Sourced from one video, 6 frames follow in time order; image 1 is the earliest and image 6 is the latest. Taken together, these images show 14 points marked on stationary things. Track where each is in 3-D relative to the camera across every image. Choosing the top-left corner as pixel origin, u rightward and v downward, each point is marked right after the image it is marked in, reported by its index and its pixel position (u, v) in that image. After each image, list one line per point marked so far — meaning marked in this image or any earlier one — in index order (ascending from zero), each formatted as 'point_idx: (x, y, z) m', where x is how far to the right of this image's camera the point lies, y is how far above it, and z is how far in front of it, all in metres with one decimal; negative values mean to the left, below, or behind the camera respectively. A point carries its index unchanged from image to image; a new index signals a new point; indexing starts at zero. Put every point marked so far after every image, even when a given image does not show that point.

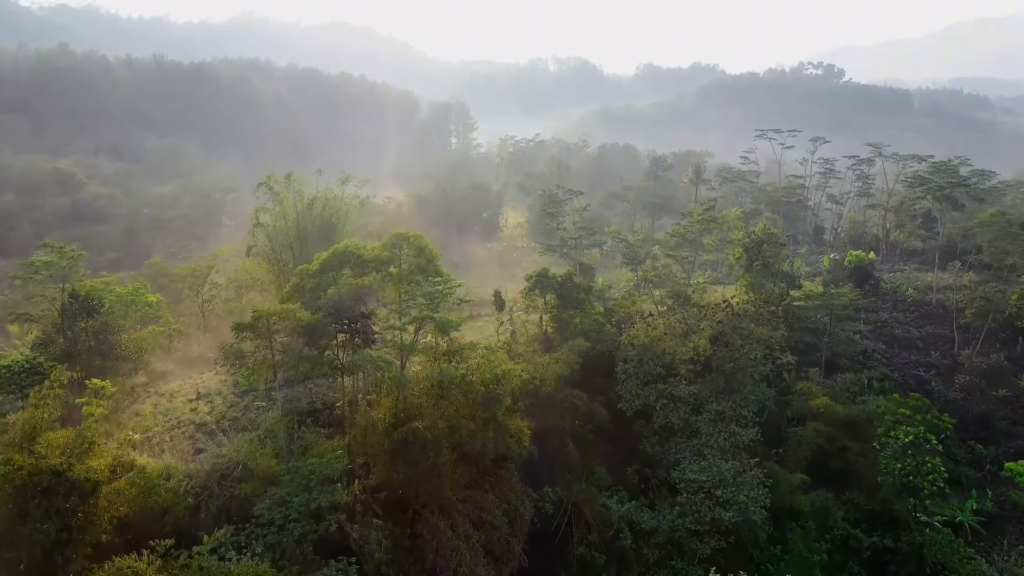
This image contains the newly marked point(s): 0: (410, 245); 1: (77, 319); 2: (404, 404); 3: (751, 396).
0: (-3.3, +1.4, +18.3) m
1: (-14.1, -1.0, +18.1) m
2: (-3.1, -3.3, +16.0) m
3: (+8.4, -3.8, +19.6) m
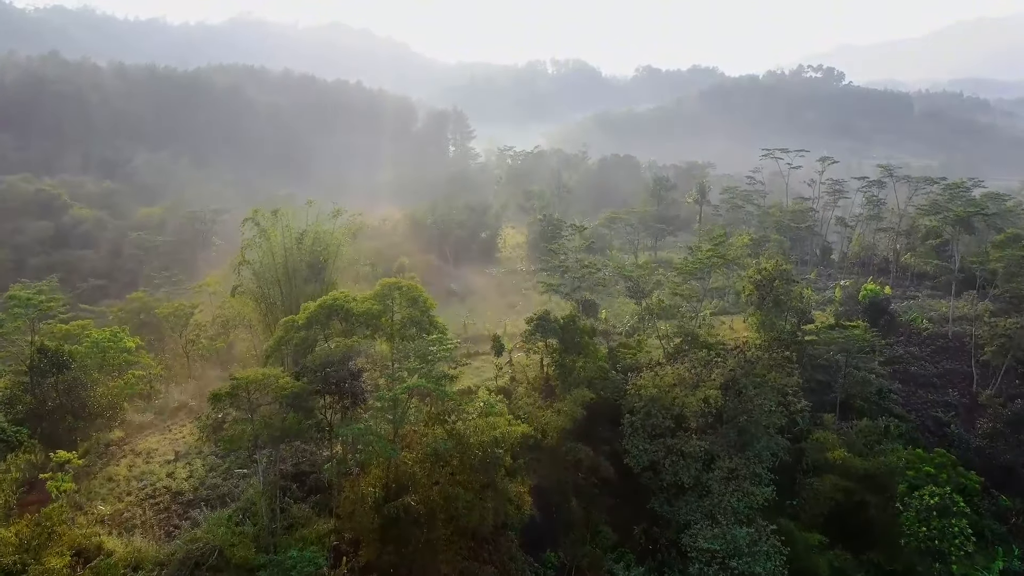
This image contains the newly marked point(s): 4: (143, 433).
0: (-3.3, -0.2, +17.1) m
1: (-14.1, -2.6, +16.9) m
2: (-3.1, -4.9, +14.8) m
3: (+8.4, -5.4, +18.5) m
4: (-12.6, -4.9, +19.1) m
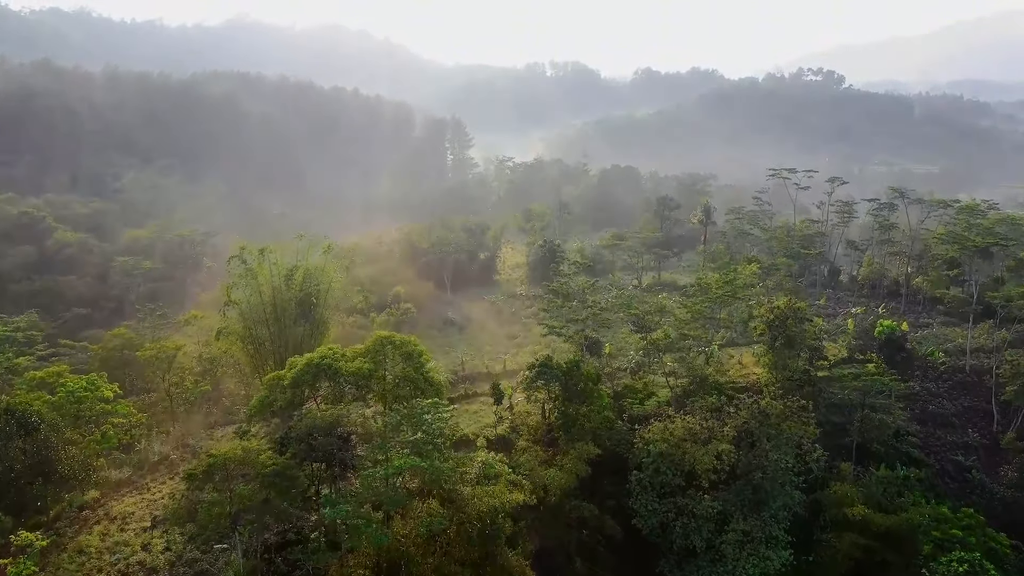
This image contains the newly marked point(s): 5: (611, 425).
0: (-3.3, -1.8, +16.0) m
1: (-14.0, -4.2, +15.8) m
2: (-3.1, -6.4, +13.7) m
3: (+8.4, -6.9, +17.4) m
4: (-12.6, -6.5, +18.0) m
5: (+3.4, -4.7, +19.4) m
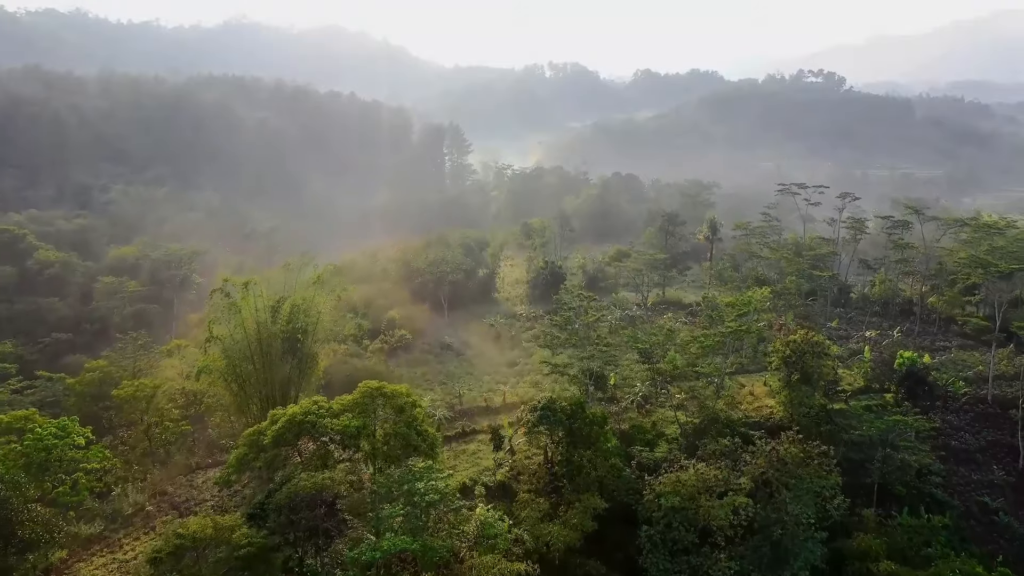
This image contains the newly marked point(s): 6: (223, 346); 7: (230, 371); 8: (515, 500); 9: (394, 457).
0: (-3.3, -3.0, +14.7) m
1: (-14.0, -5.4, +14.5) m
2: (-3.0, -7.7, +12.5) m
3: (+8.4, -8.1, +16.2) m
4: (-12.5, -7.7, +16.7) m
5: (+3.4, -5.9, +18.2) m
6: (-10.2, -2.1, +19.9) m
7: (-10.0, -2.9, +19.9) m
8: (+0.1, -6.6, +17.6) m
9: (-3.0, -4.2, +14.2) m
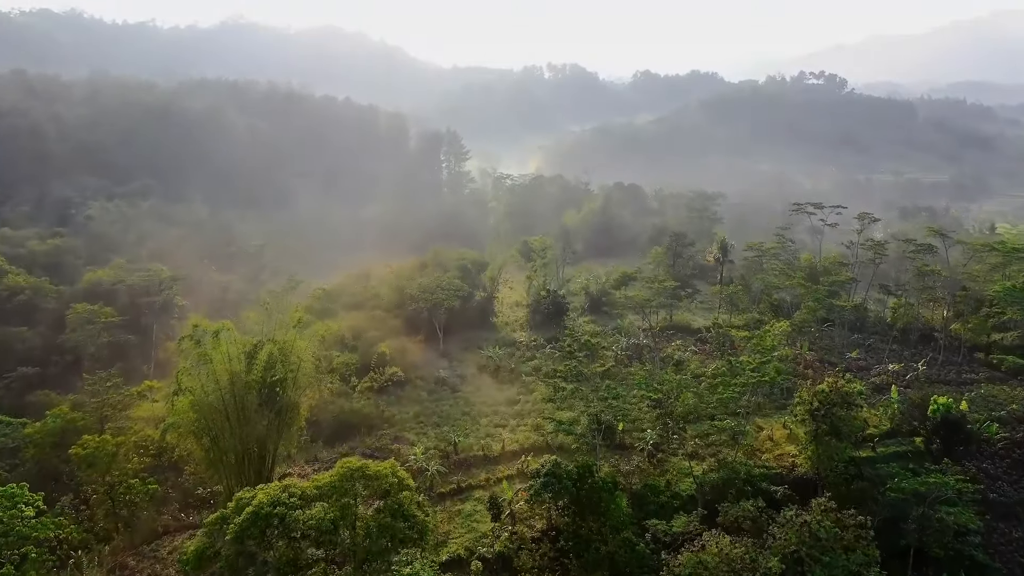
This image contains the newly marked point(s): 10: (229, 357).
0: (-3.3, -4.5, +12.8) m
1: (-14.0, -6.9, +12.6) m
2: (-3.0, -9.2, +10.6) m
3: (+8.4, -9.6, +14.3) m
4: (-12.5, -9.2, +14.8) m
5: (+3.4, -7.4, +16.3) m
6: (-10.2, -3.6, +18.0) m
7: (-10.0, -4.4, +18.0) m
8: (+0.1, -8.1, +15.7) m
9: (-3.0, -5.7, +12.3) m
10: (-9.2, -2.3, +18.3) m
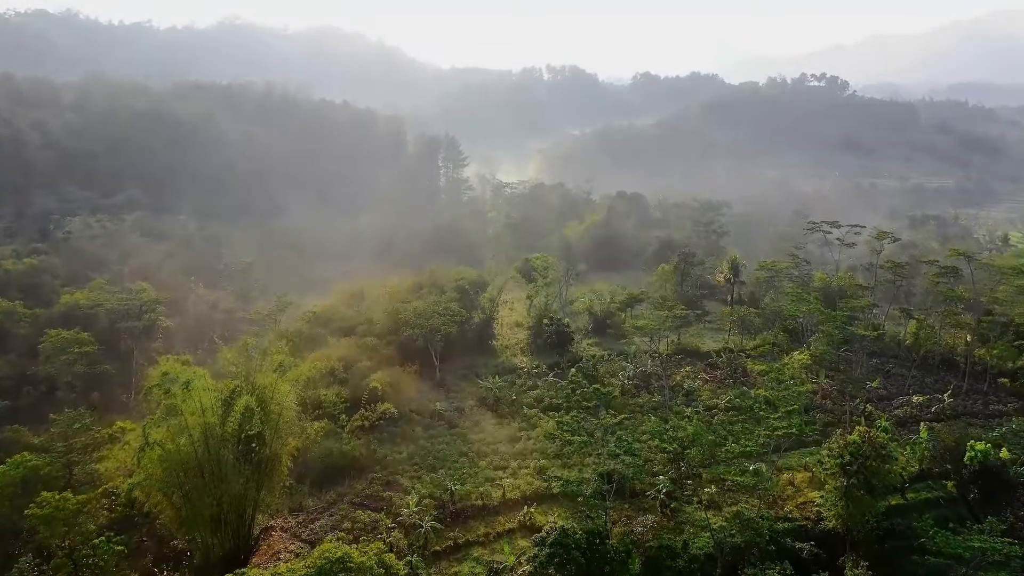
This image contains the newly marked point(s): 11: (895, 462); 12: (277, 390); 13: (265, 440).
0: (-3.2, -5.8, +11.2) m
1: (-13.9, -8.2, +10.9) m
2: (-2.9, -10.4, +8.9) m
3: (+8.5, -10.9, +12.7) m
4: (-12.5, -10.5, +13.1) m
5: (+3.5, -8.7, +14.6) m
6: (-10.2, -4.8, +16.3) m
7: (-9.9, -5.7, +16.3) m
8: (+0.2, -9.3, +14.1) m
9: (-2.9, -7.0, +10.6) m
10: (-9.2, -3.5, +16.6) m
11: (+13.0, -6.0, +19.4) m
12: (-7.4, -3.2, +18.0) m
13: (-7.6, -4.5, +17.4) m
